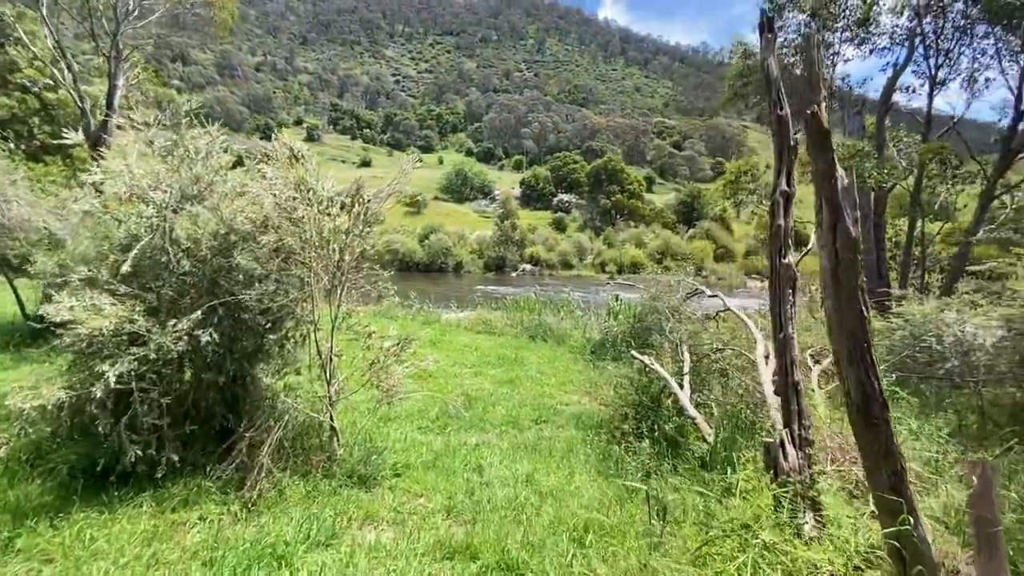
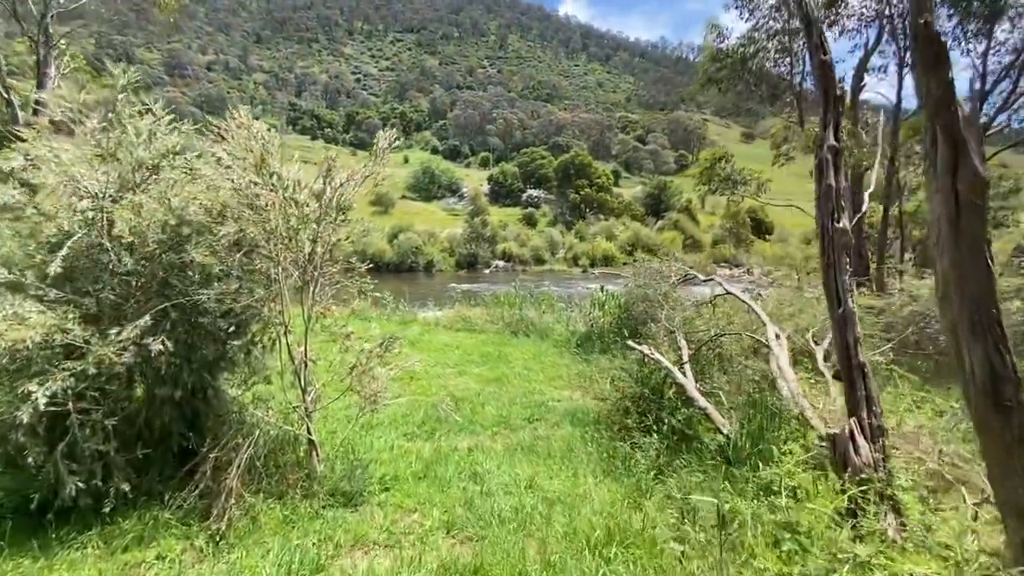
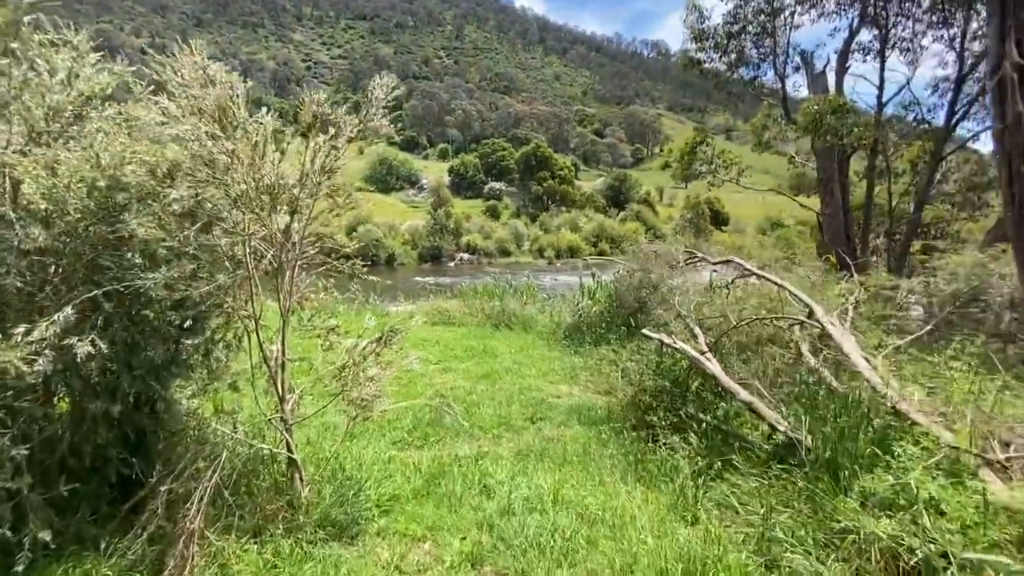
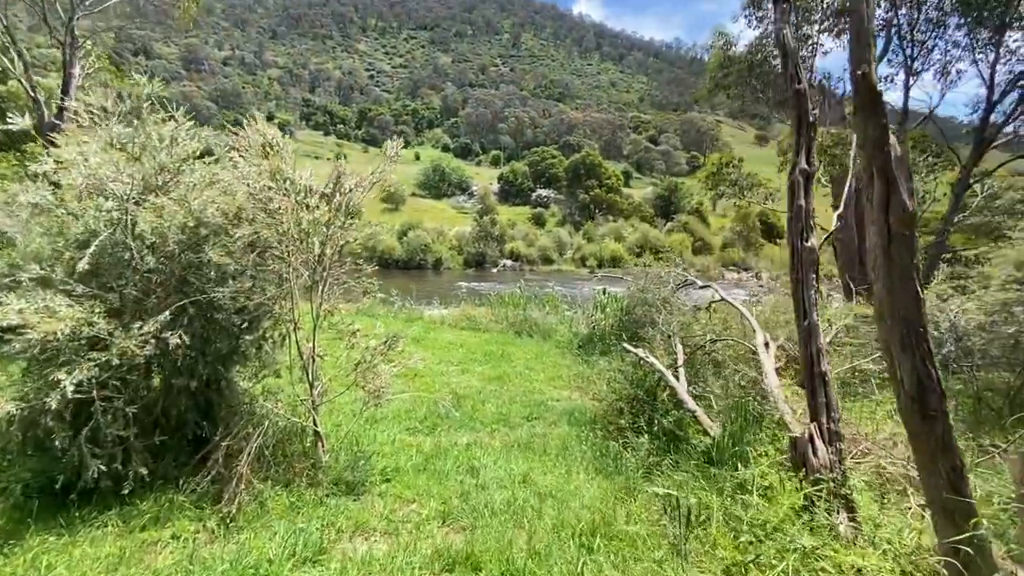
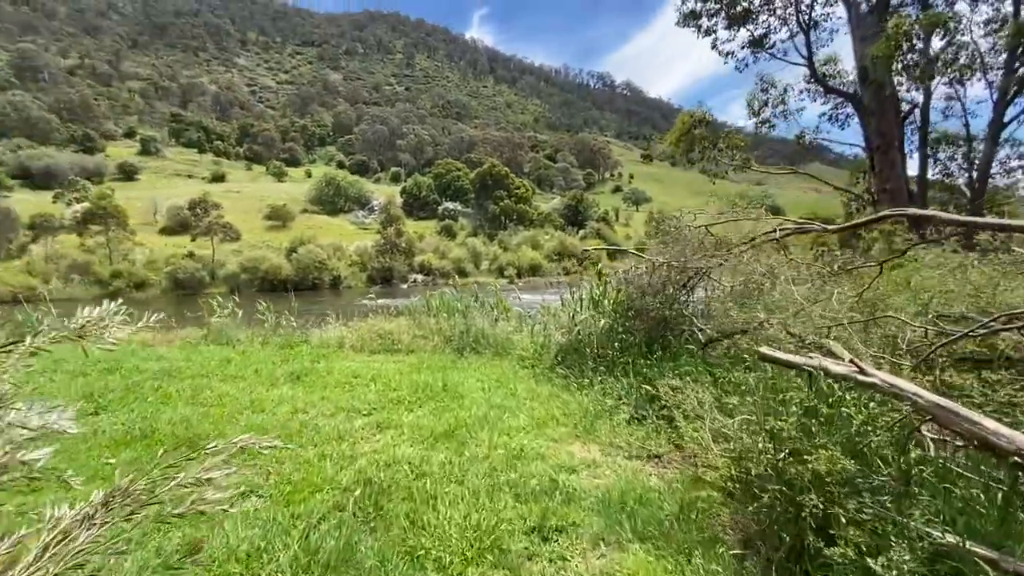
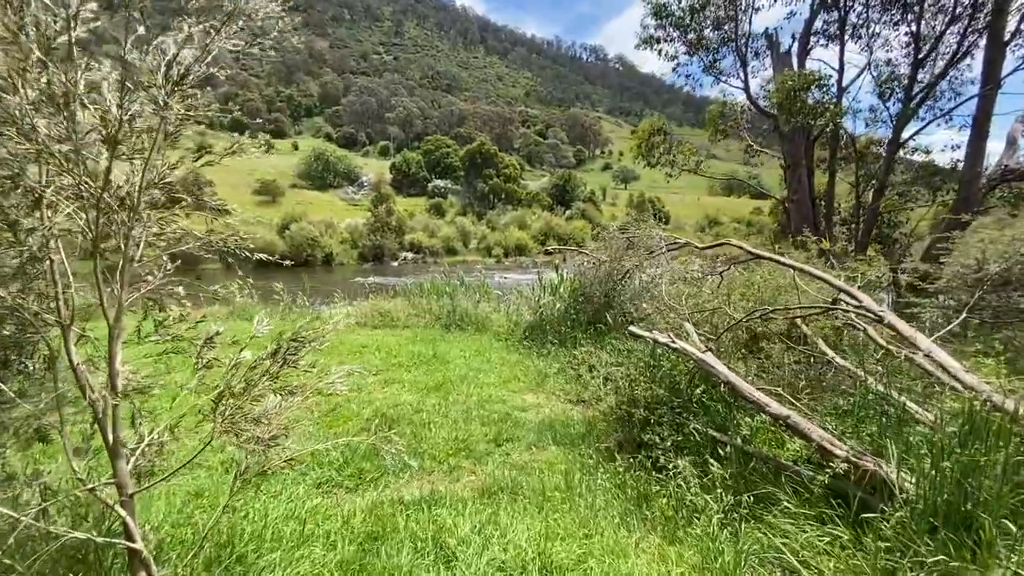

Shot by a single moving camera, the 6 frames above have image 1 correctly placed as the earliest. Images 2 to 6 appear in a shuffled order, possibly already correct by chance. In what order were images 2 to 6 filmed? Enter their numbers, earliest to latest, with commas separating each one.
4, 2, 3, 6, 5
